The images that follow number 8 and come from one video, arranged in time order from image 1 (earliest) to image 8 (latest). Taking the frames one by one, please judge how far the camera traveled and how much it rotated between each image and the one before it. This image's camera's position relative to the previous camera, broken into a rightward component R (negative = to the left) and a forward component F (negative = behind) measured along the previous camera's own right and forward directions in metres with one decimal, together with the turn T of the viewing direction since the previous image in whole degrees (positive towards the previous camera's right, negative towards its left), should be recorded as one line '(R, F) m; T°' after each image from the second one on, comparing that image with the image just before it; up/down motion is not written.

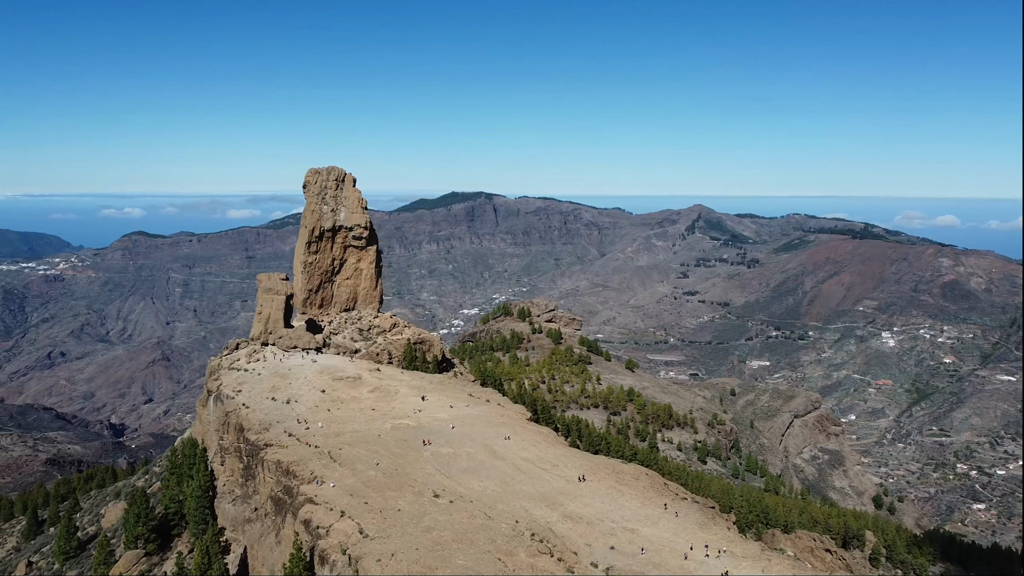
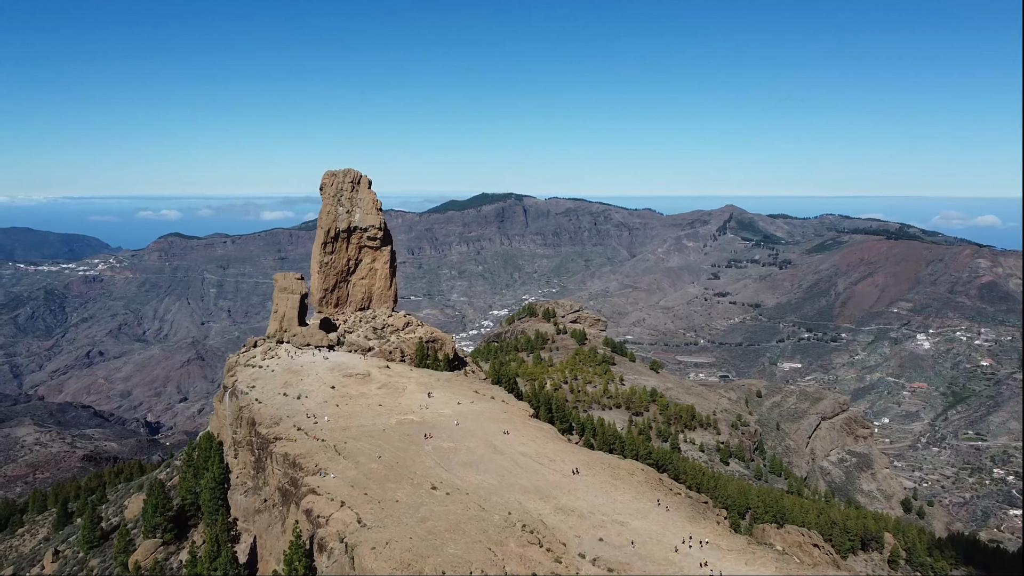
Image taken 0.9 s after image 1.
(+1.3, -0.5) m; -2°
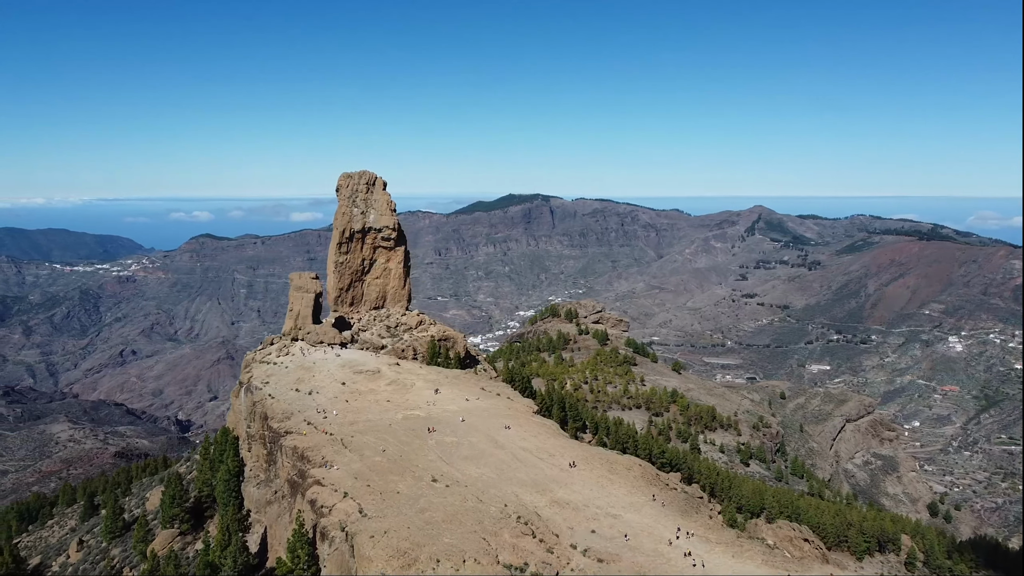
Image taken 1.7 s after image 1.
(+1.0, -0.6) m; -2°
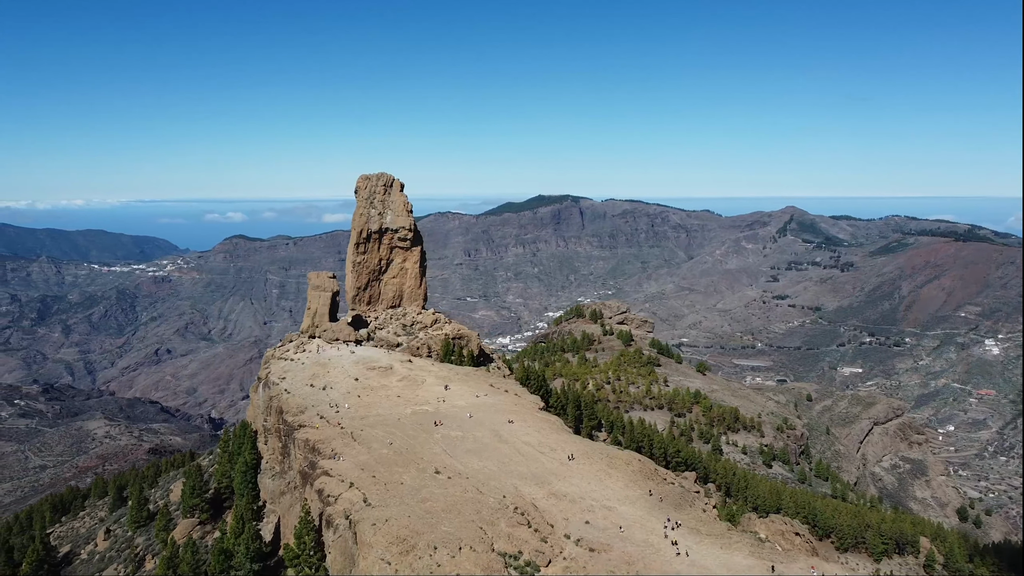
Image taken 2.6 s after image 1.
(+1.0, -0.7) m; -2°
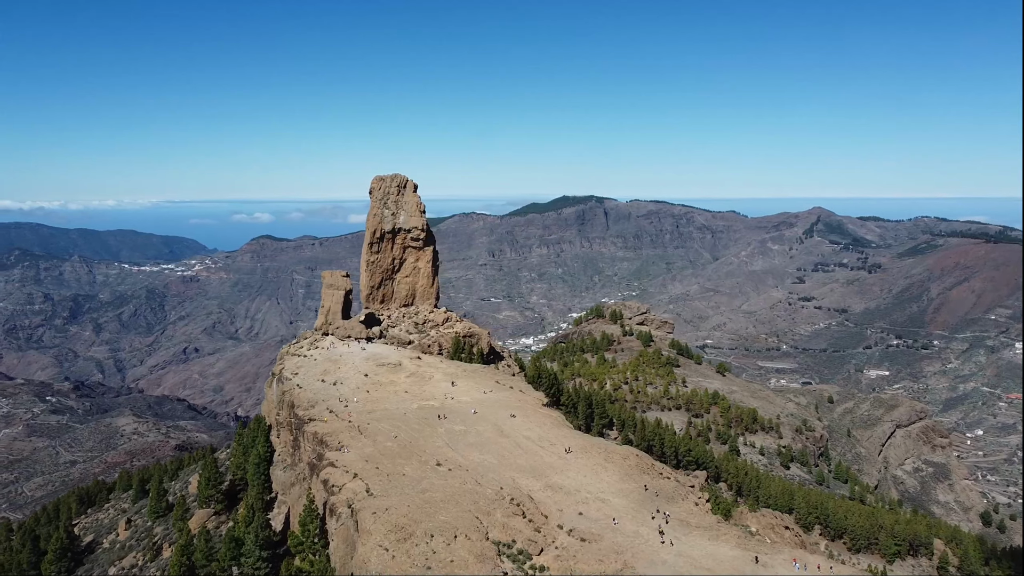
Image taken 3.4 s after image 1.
(+0.9, -0.7) m; -2°
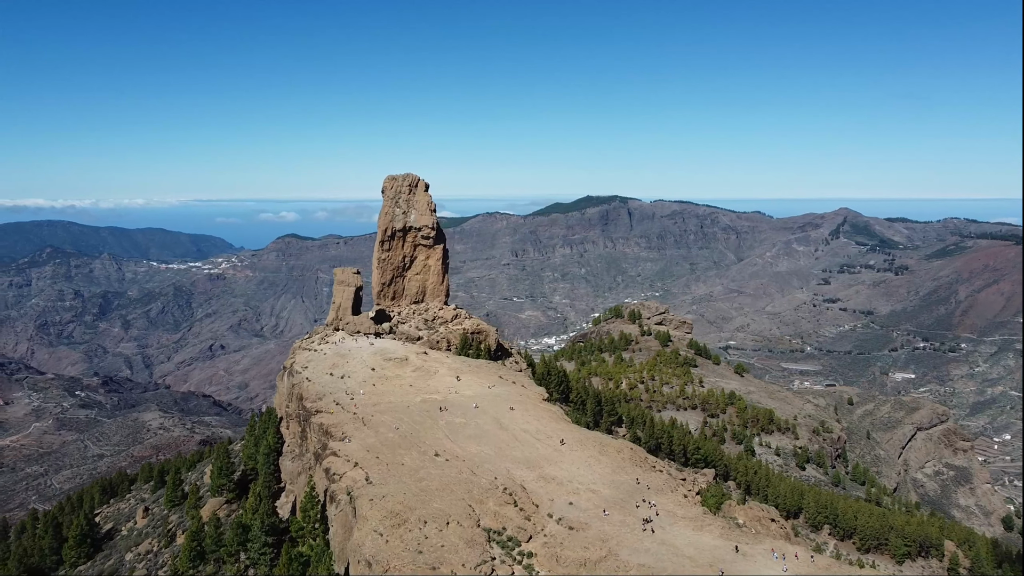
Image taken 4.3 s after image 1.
(+1.0, -0.7) m; -2°
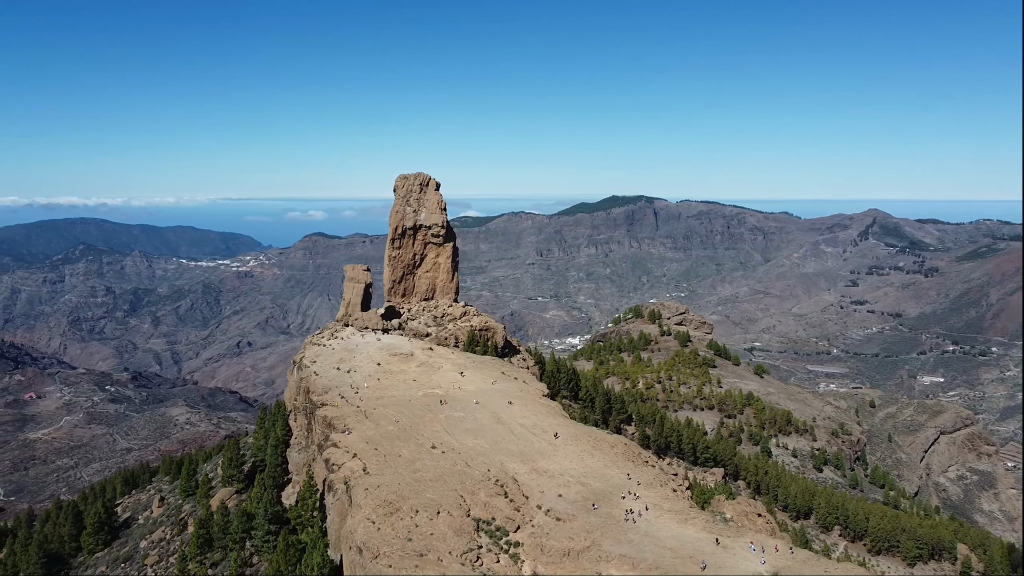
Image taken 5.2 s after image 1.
(+1.1, -0.5) m; -2°
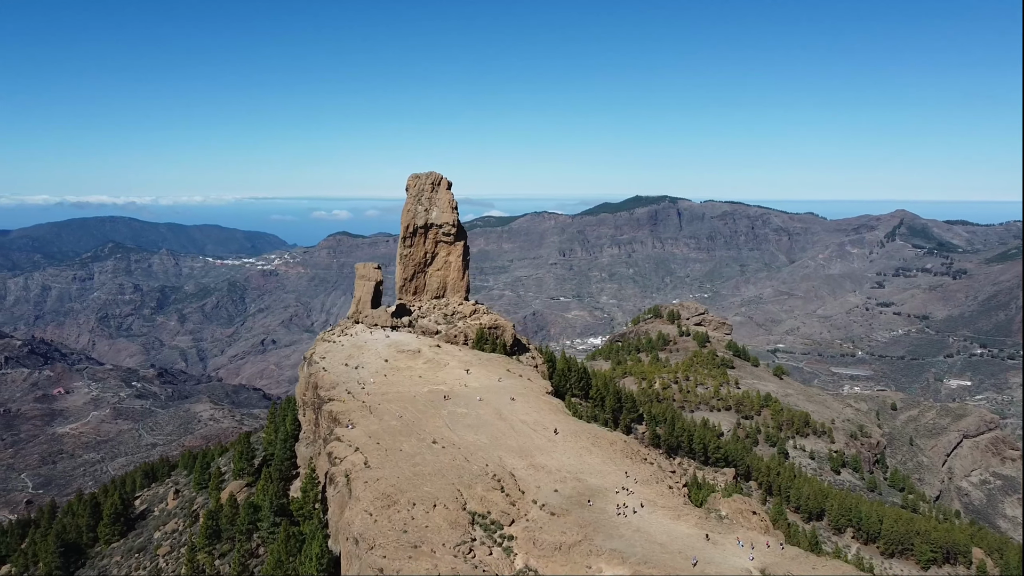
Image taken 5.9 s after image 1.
(+0.8, -0.2) m; -2°
